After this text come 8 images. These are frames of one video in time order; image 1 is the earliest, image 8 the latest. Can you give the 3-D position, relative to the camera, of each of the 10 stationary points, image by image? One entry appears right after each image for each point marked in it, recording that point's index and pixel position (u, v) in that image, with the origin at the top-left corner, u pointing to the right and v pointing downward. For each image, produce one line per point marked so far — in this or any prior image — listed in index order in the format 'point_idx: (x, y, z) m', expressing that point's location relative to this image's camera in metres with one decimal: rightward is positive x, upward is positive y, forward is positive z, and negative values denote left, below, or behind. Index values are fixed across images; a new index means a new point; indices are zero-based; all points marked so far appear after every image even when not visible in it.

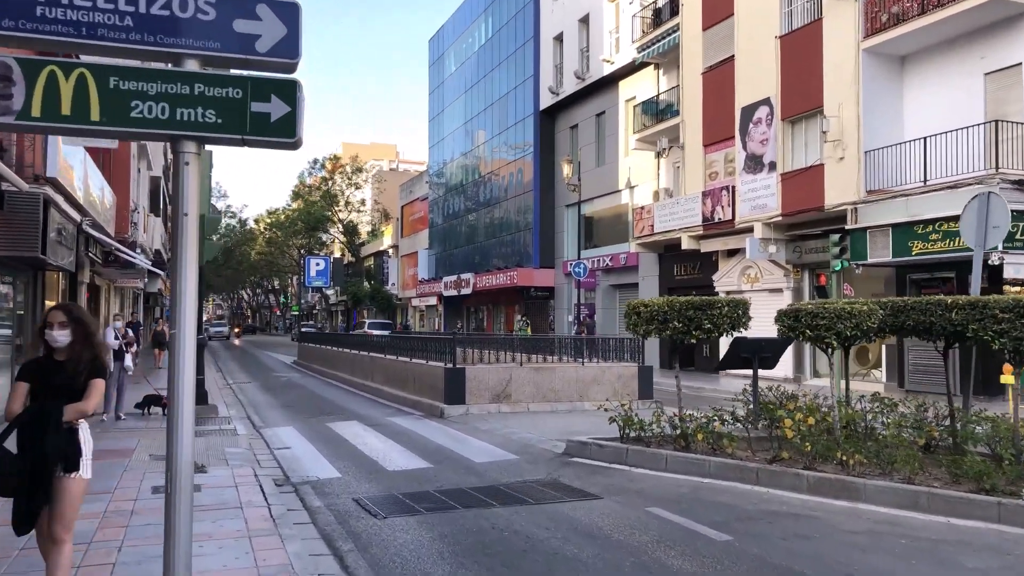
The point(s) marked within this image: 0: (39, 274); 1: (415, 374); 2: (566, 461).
0: (-8.0, +0.2, +14.5) m
1: (-1.7, -1.5, +15.3) m
2: (+0.6, -1.8, +9.0) m
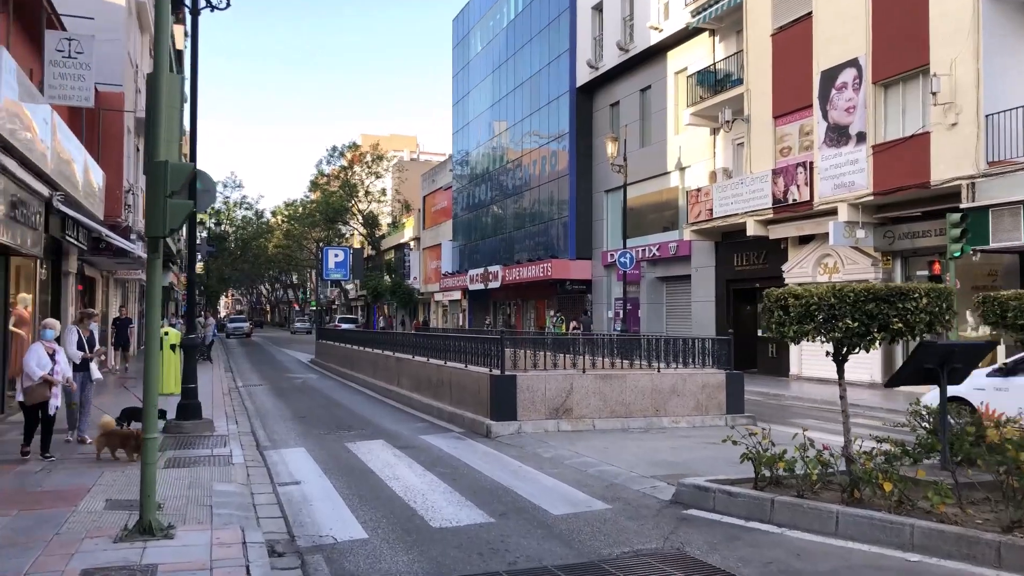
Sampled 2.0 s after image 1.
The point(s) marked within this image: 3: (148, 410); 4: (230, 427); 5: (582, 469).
0: (-7.2, +0.4, +12.1) m
1: (-0.9, -1.4, +12.7) m
2: (+1.3, -1.7, +6.5) m
3: (-2.4, -0.8, +5.7) m
4: (-3.9, -1.9, +11.8) m
5: (+0.7, -1.8, +8.3) m
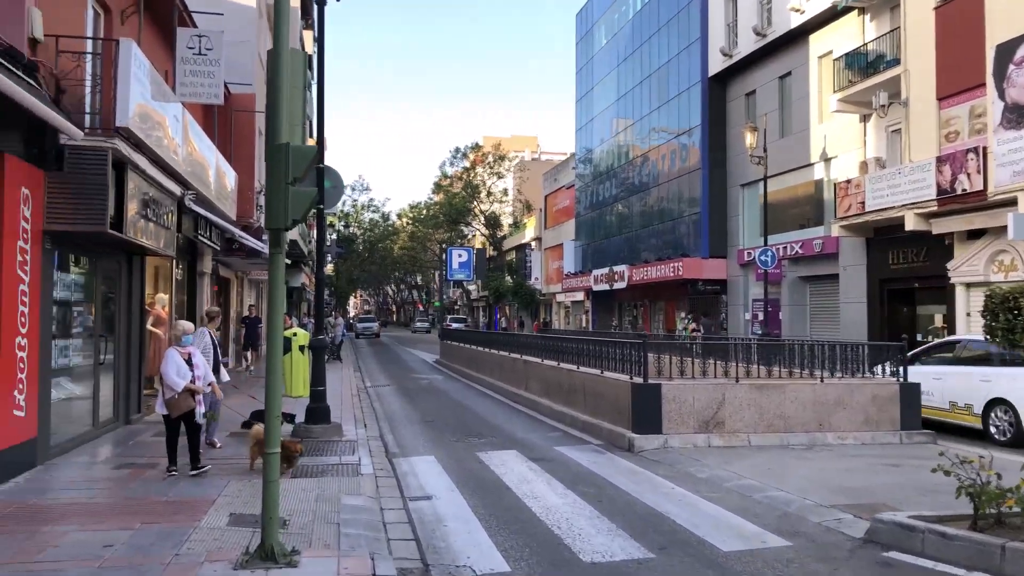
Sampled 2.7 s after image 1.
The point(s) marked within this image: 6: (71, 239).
0: (-5.3, +0.4, +12.2) m
1: (+1.1, -1.4, +11.9) m
2: (+2.3, -1.7, +5.4) m
3: (-1.5, -0.8, +5.1) m
4: (-2.0, -1.9, +11.4) m
5: (+2.0, -1.8, +7.3) m
6: (-4.7, +0.5, +9.2) m
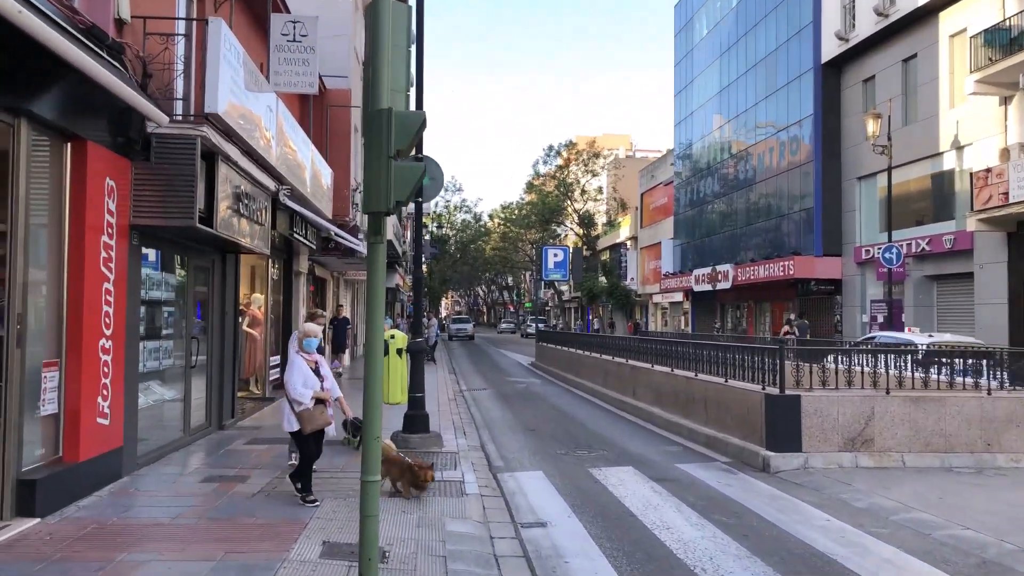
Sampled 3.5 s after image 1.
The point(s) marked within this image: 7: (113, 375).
0: (-3.8, +0.4, +11.7) m
1: (+2.5, -1.4, +10.8) m
2: (+3.0, -1.7, +4.1) m
3: (-0.7, -0.8, +4.3) m
4: (-0.7, -1.9, +10.6) m
5: (+2.9, -1.7, +6.1) m
6: (-3.6, +0.6, +8.7) m
7: (-3.5, -0.8, +7.4) m
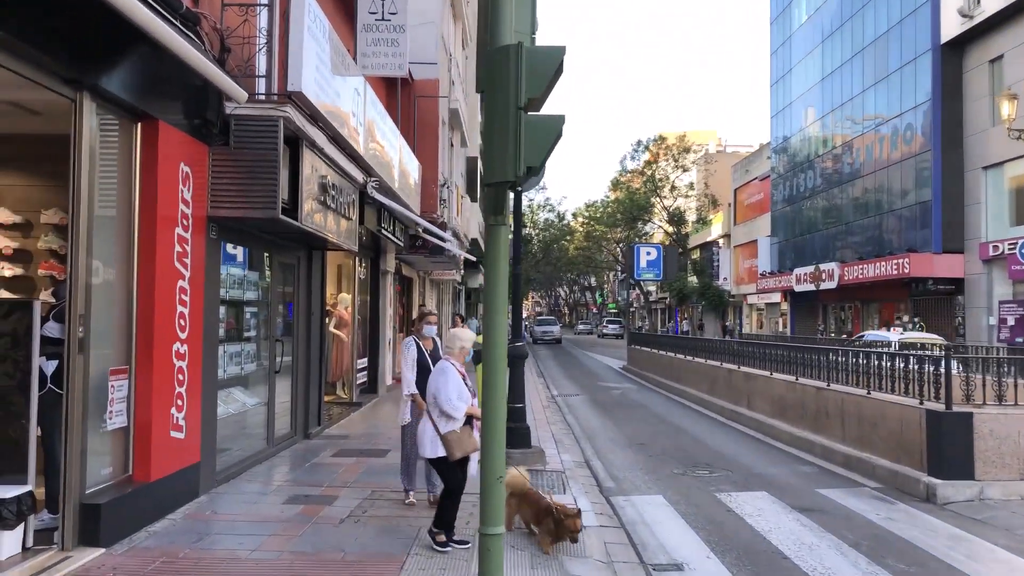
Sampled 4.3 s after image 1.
0: (-2.5, +0.4, +11.0) m
1: (+3.7, -1.4, +9.5) m
2: (+3.6, -1.7, +2.8) m
3: (-0.1, -0.7, +3.3) m
4: (+0.6, -1.9, +9.6) m
5: (+3.7, -1.7, +4.7) m
6: (-2.5, +0.6, +7.9) m
7: (-2.5, -0.7, +6.7) m
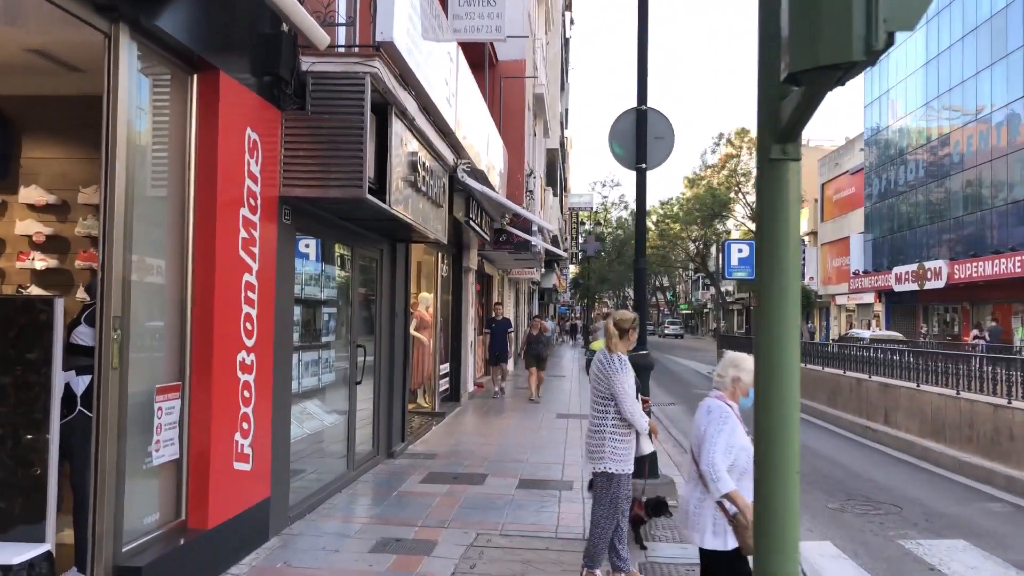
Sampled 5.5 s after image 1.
0: (-1.2, +0.4, +9.7) m
1: (+4.8, -1.3, +7.7) m
2: (+4.2, -1.6, +1.1) m
3: (+0.5, -0.7, +1.9) m
4: (+1.7, -1.9, +8.1) m
5: (+4.4, -1.7, +3.0) m
6: (-1.5, +0.6, +6.7) m
7: (-1.6, -0.7, +5.4) m
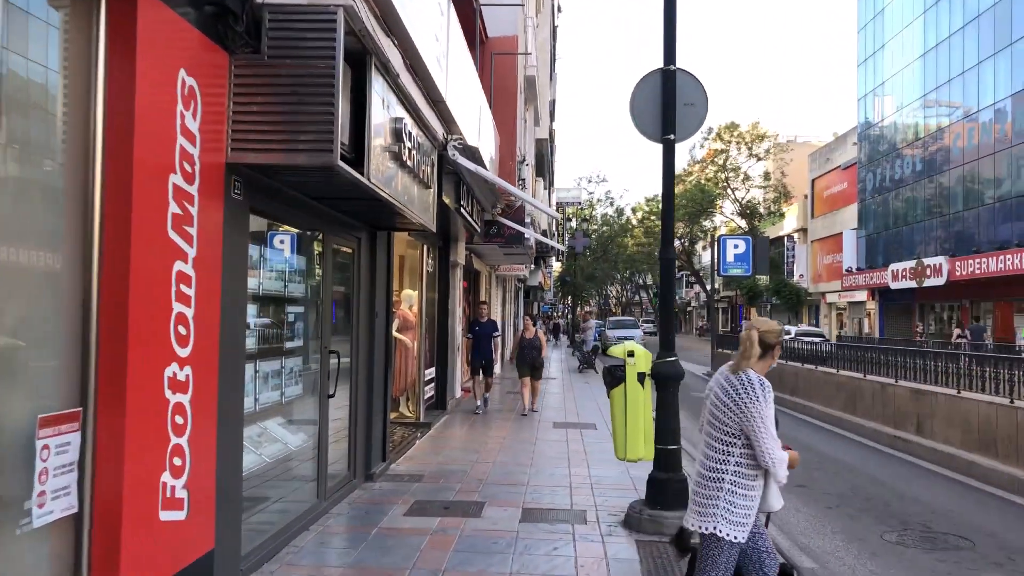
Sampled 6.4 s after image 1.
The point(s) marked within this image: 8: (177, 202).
0: (-1.2, +0.5, +8.5) m
1: (+4.8, -1.3, +6.6) m
2: (+4.4, -1.6, 0.0) m
3: (+0.7, -0.7, +0.7) m
4: (+1.7, -1.8, +6.9) m
5: (+4.6, -1.7, +1.9) m
6: (-1.5, +0.6, +5.4) m
7: (-1.5, -0.7, +4.2) m
8: (-1.6, +0.4, +4.0) m
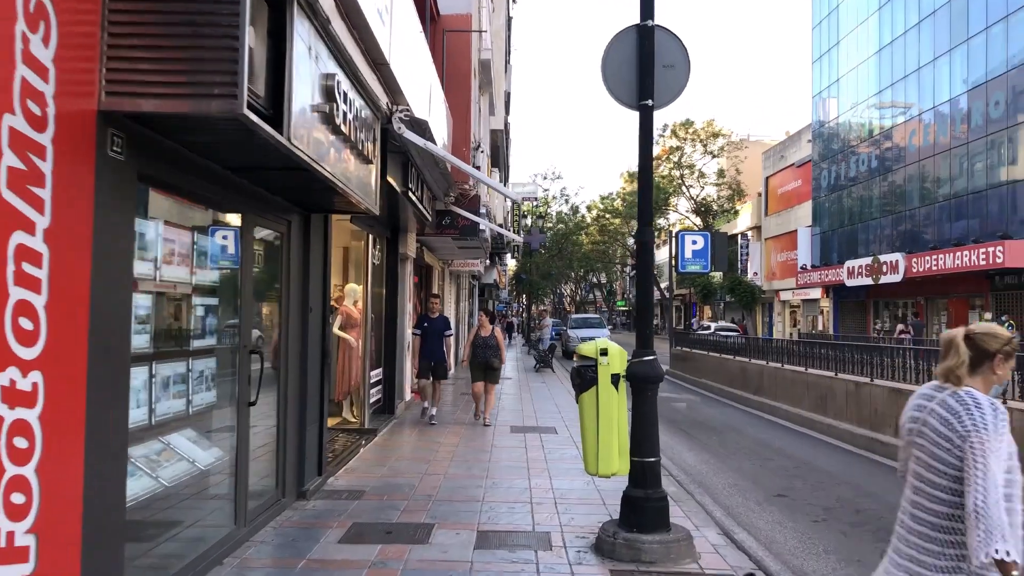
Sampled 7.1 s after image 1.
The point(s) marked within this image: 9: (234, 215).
0: (-1.7, +0.6, +7.5) m
1: (+4.5, -1.2, +6.0) m
2: (+4.5, -1.5, -0.7) m
3: (+0.7, -0.6, -0.2) m
4: (+1.4, -1.8, +6.1) m
5: (+4.5, -1.6, +1.2) m
6: (-1.7, +0.7, +4.4) m
7: (-1.7, -0.6, +3.2) m
8: (-1.7, +0.5, +3.0) m
9: (-1.8, +0.5, +5.4) m
